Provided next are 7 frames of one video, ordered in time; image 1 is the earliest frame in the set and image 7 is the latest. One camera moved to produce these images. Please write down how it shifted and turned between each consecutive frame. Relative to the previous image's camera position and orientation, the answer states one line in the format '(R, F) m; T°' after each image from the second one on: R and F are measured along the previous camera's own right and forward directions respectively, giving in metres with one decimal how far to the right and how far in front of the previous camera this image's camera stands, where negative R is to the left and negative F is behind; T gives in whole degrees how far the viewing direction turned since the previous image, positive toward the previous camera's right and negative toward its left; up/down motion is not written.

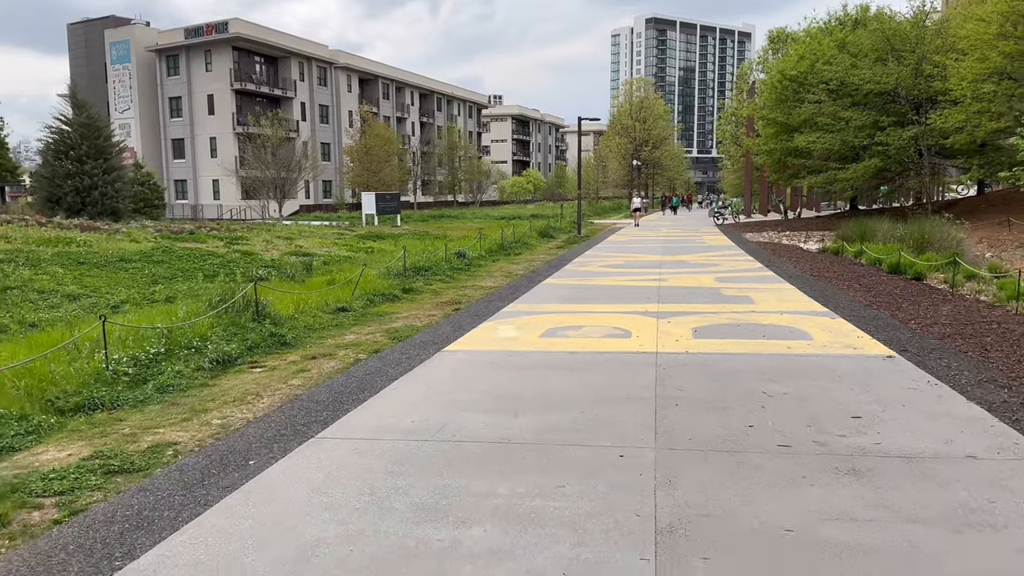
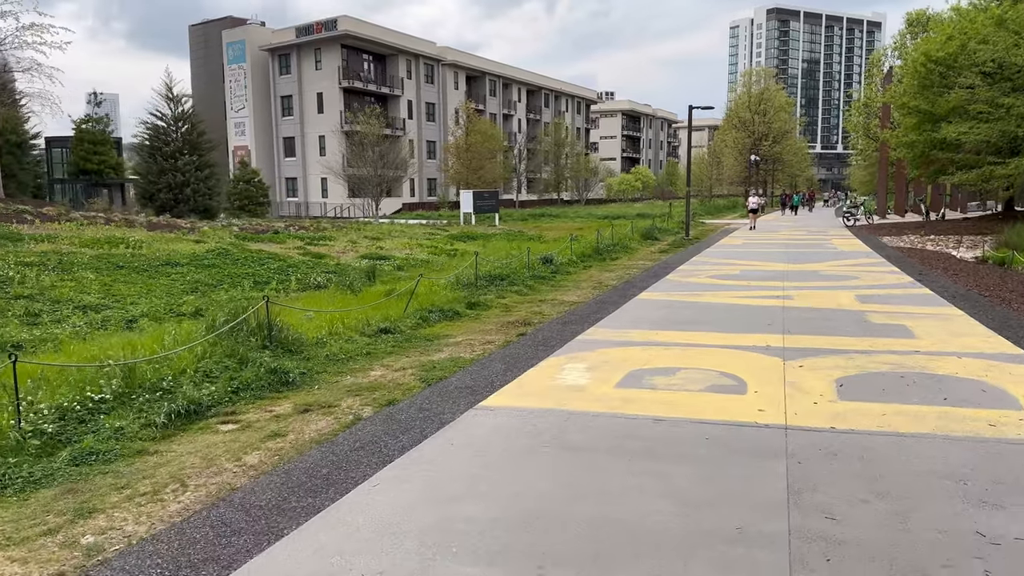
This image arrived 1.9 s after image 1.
(+0.3, +2.4) m; -8°
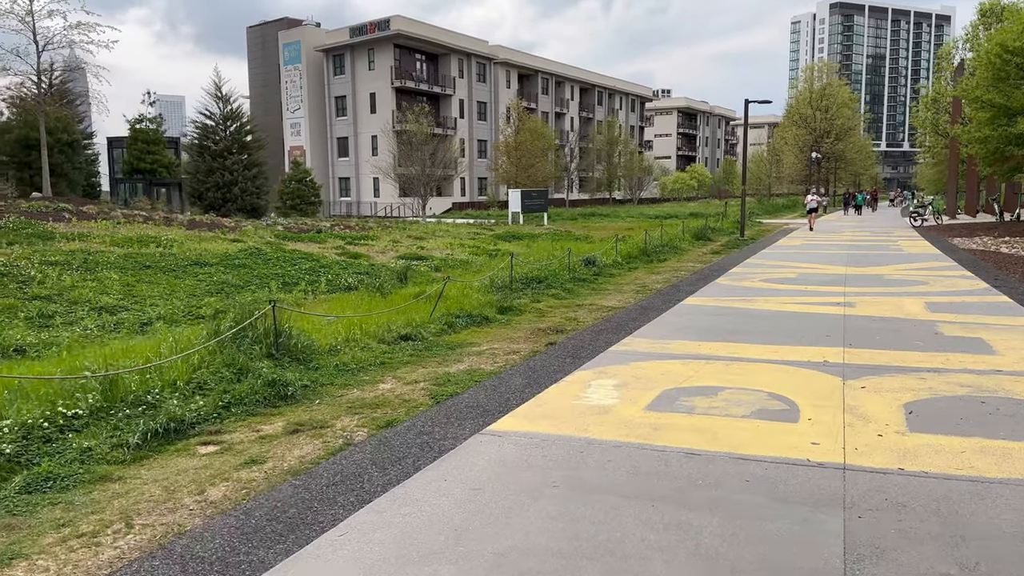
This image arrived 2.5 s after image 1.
(+0.3, +0.7) m; -4°
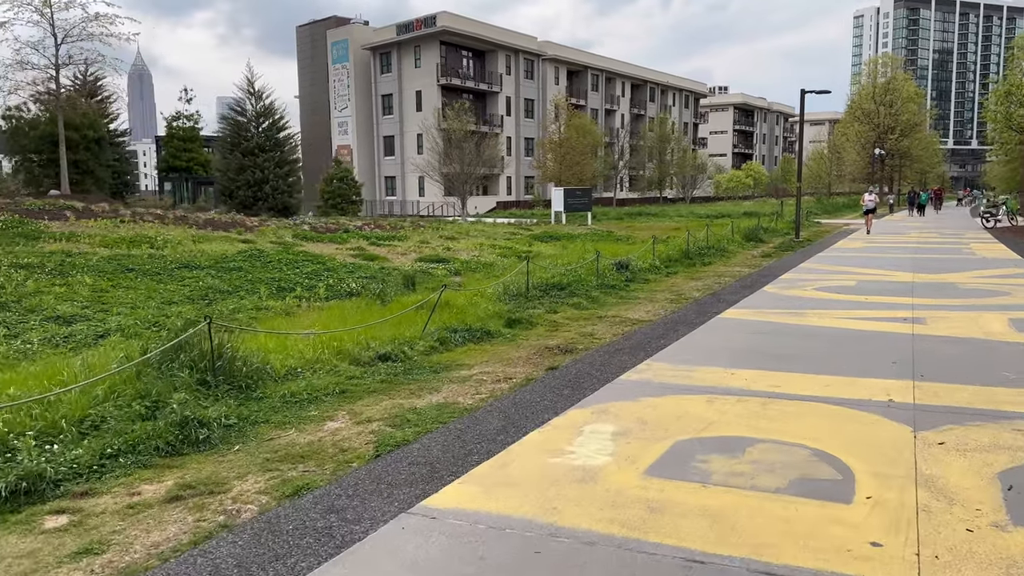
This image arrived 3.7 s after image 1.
(+0.5, +1.4) m; -4°
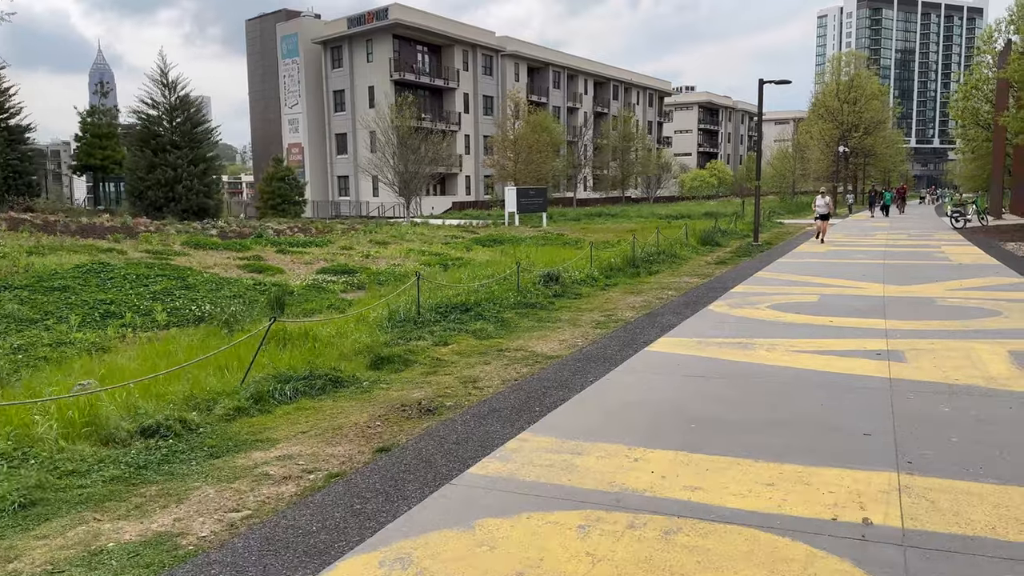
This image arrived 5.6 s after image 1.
(+1.0, +2.3) m; +2°
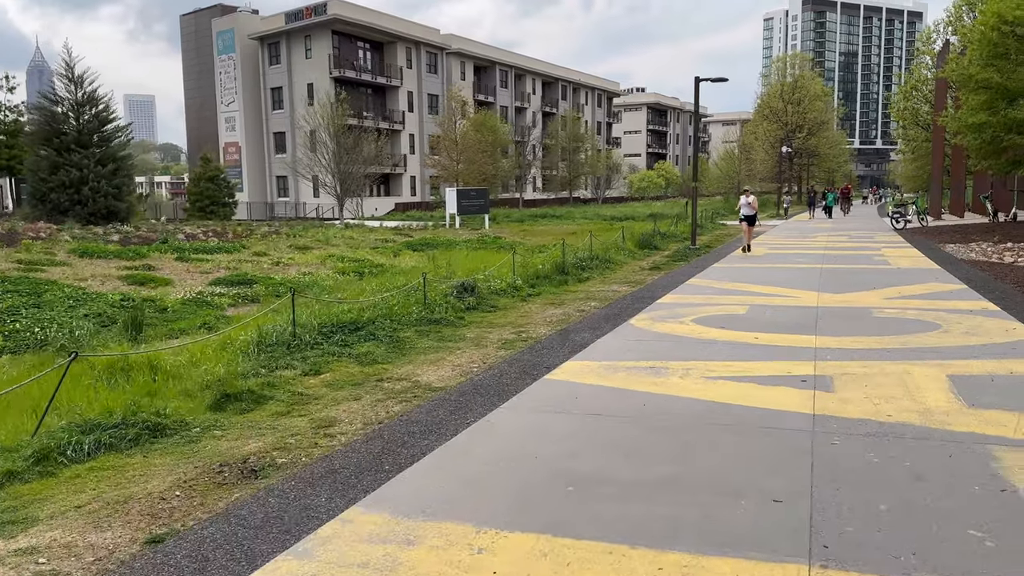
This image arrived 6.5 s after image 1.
(+0.7, +1.1) m; +3°
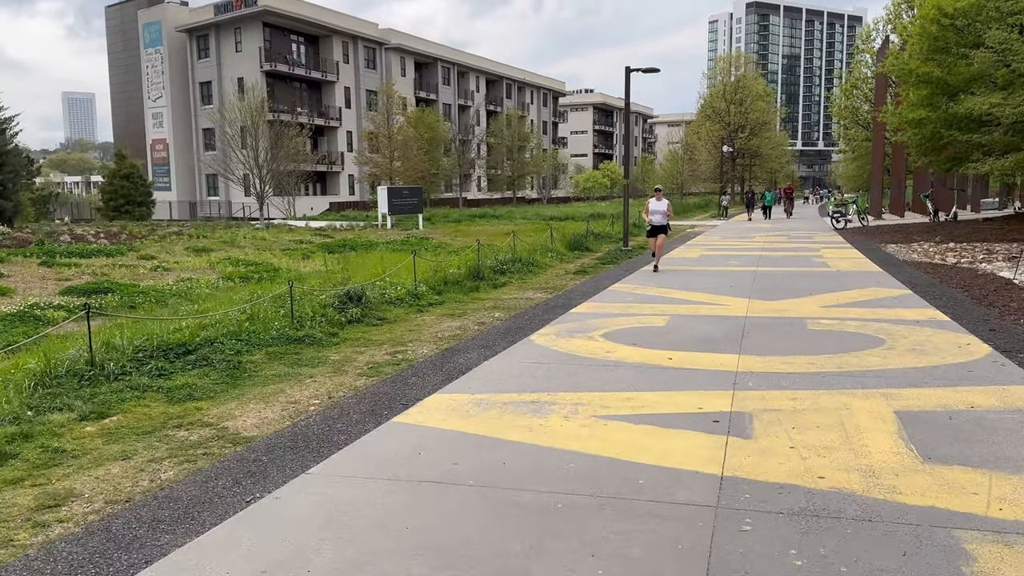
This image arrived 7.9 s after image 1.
(+0.8, +1.5) m; +3°
